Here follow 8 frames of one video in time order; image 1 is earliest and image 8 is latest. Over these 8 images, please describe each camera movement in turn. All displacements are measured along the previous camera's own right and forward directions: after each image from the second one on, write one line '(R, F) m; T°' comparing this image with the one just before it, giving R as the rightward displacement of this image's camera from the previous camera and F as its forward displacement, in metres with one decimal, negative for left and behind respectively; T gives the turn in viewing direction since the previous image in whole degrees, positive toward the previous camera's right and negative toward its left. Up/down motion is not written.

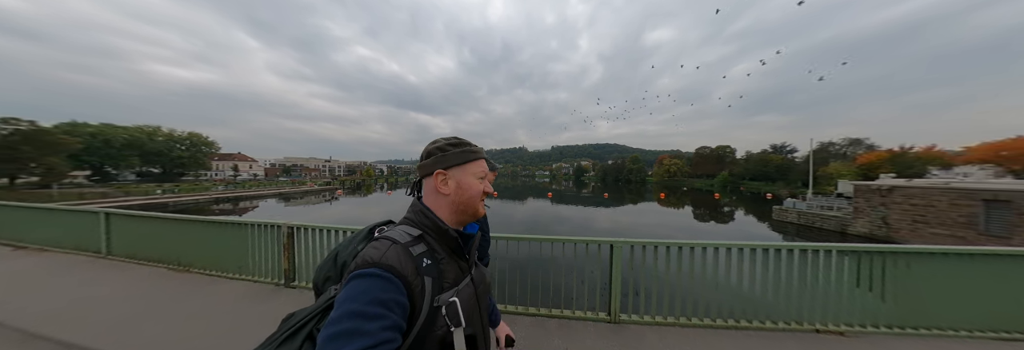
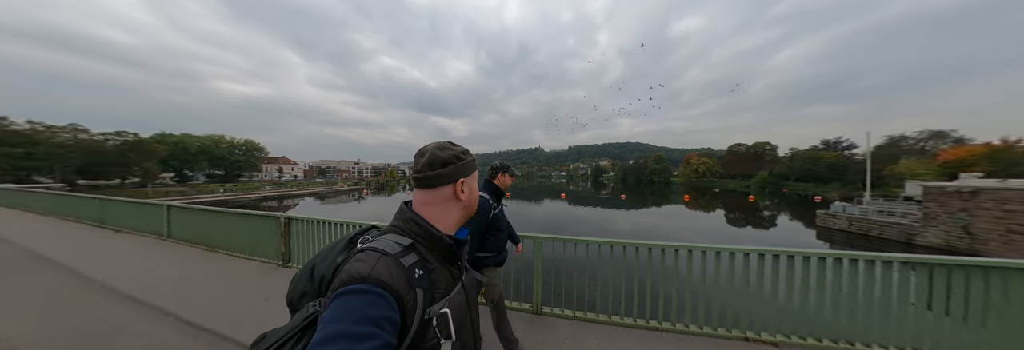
(+0.2, -0.1) m; -5°
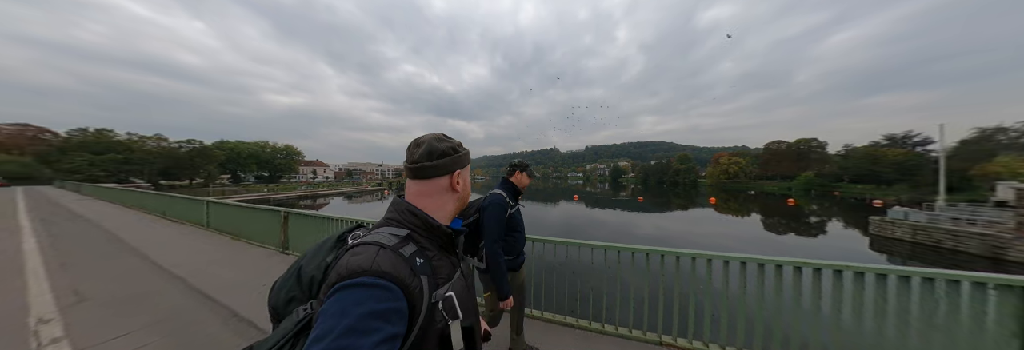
(+0.3, 0.0) m; -5°
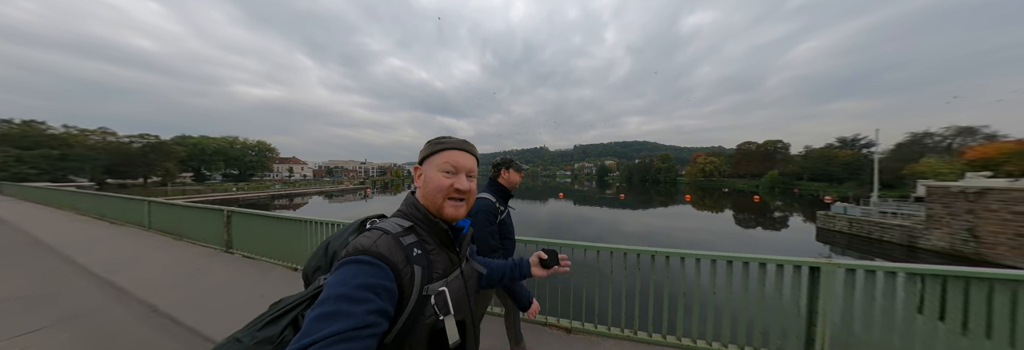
(0.0, -0.2) m; +3°
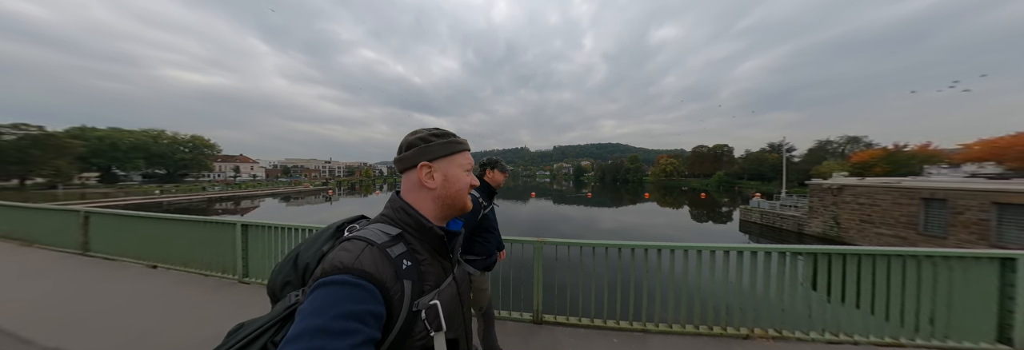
(-0.2, -0.5) m; +7°
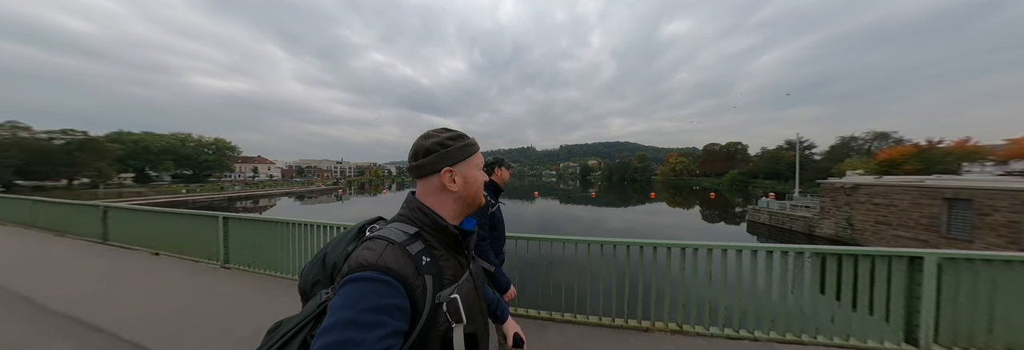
(+0.1, -0.2) m; -2°
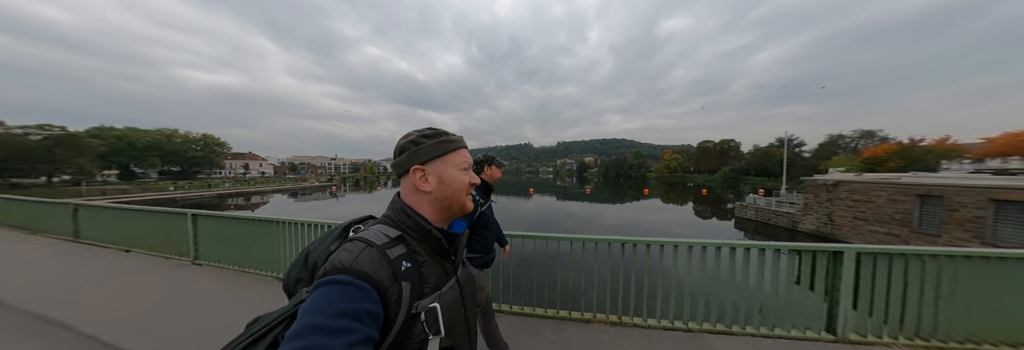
(0.0, -0.1) m; +1°
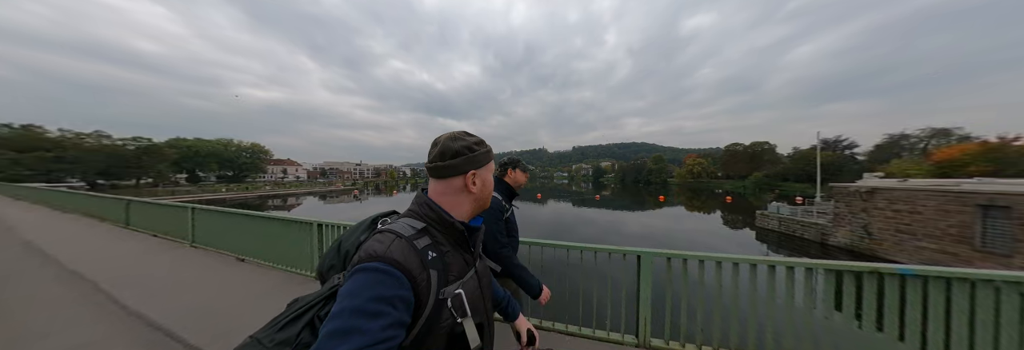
(+0.4, -0.3) m; -4°
